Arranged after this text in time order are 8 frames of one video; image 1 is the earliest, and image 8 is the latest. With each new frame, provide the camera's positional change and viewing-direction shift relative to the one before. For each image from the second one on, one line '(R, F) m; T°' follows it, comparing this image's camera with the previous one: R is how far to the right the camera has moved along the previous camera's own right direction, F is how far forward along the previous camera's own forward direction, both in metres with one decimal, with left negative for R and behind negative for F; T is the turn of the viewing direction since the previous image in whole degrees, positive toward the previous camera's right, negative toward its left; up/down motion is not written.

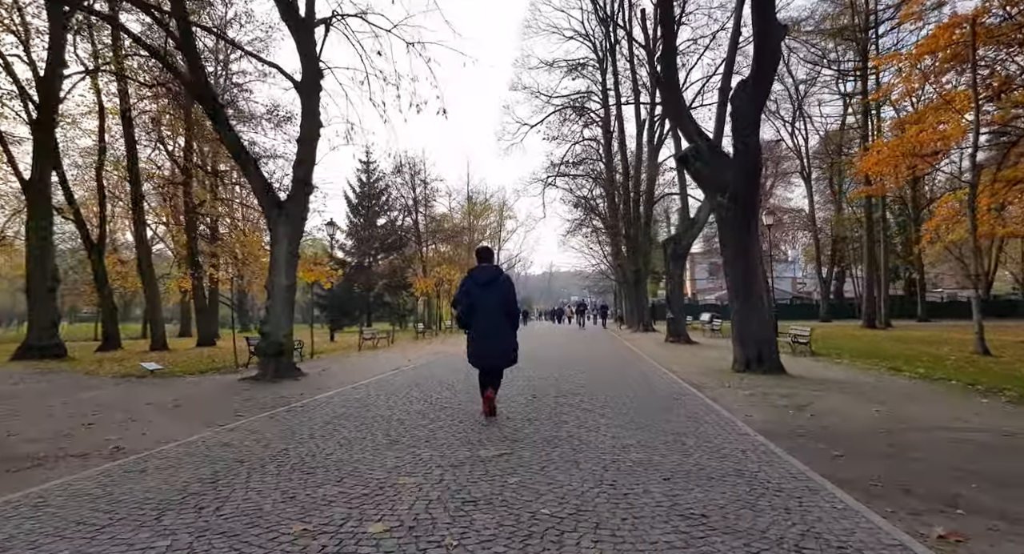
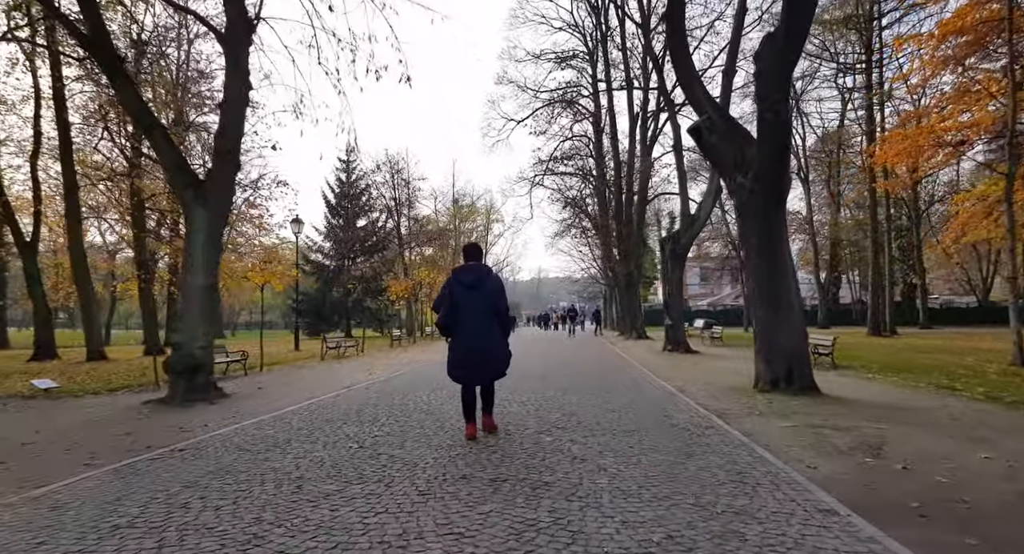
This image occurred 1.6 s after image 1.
(+0.3, +2.2) m; +1°
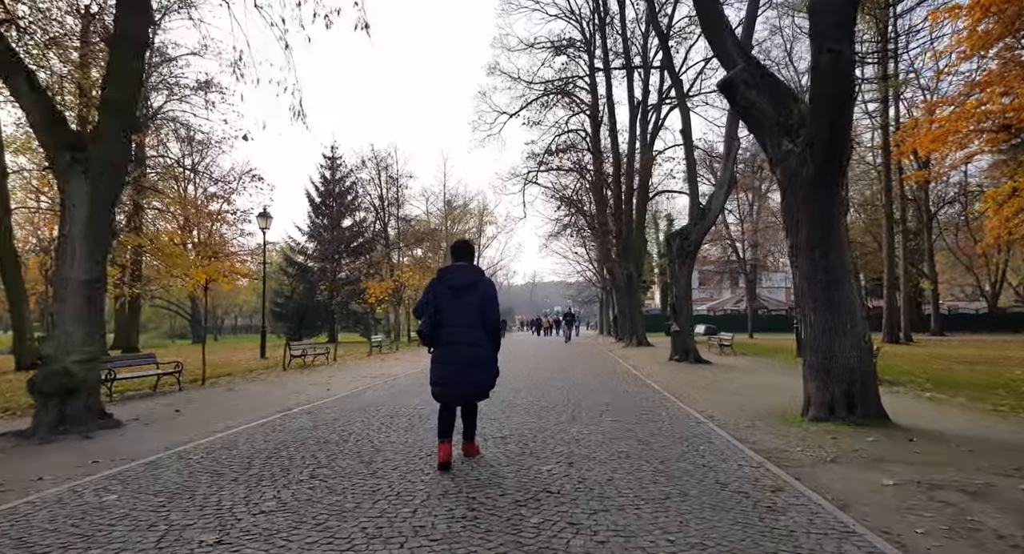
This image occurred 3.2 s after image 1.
(+0.2, +2.2) m; +1°
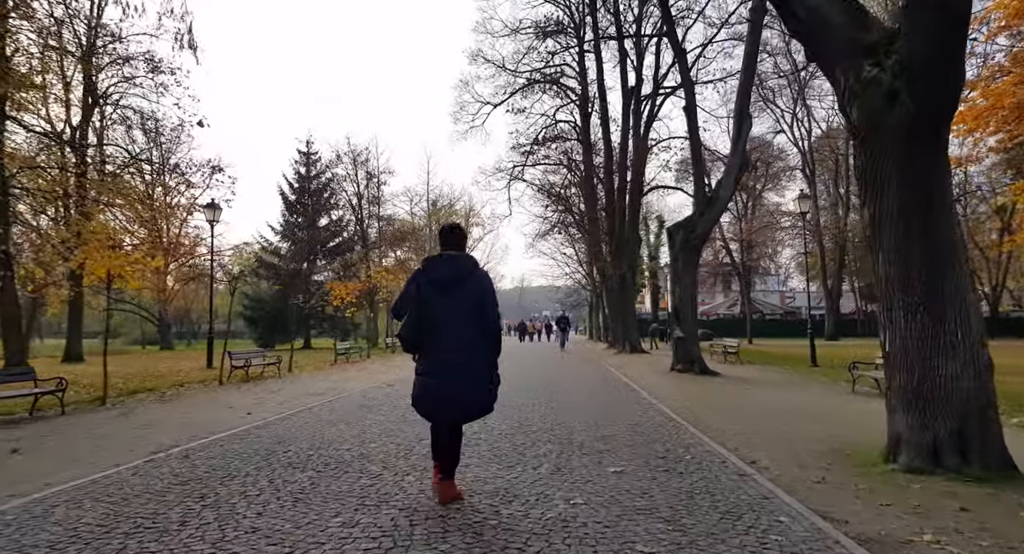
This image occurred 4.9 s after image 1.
(+0.3, +2.4) m; +1°
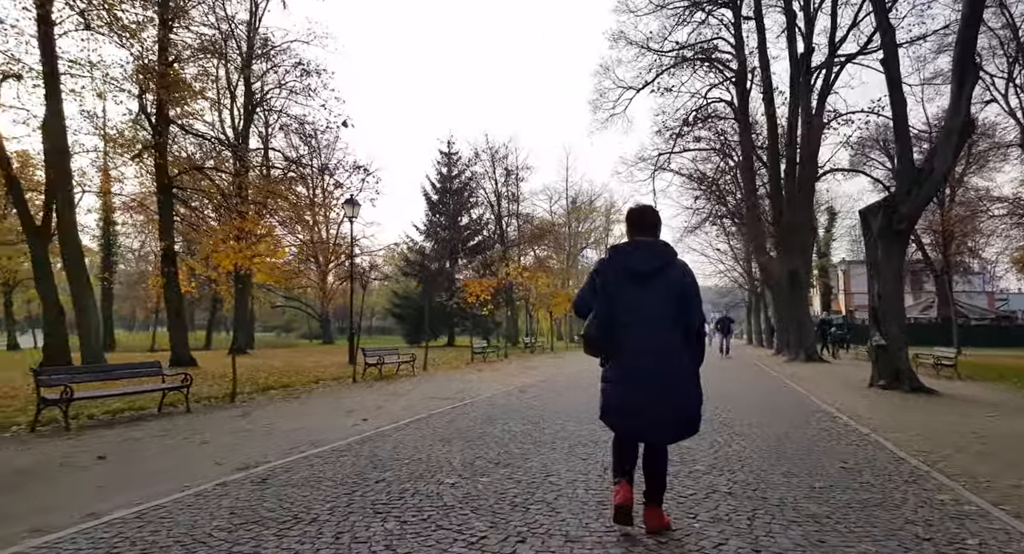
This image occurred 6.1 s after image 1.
(-0.2, +1.8) m; -14°
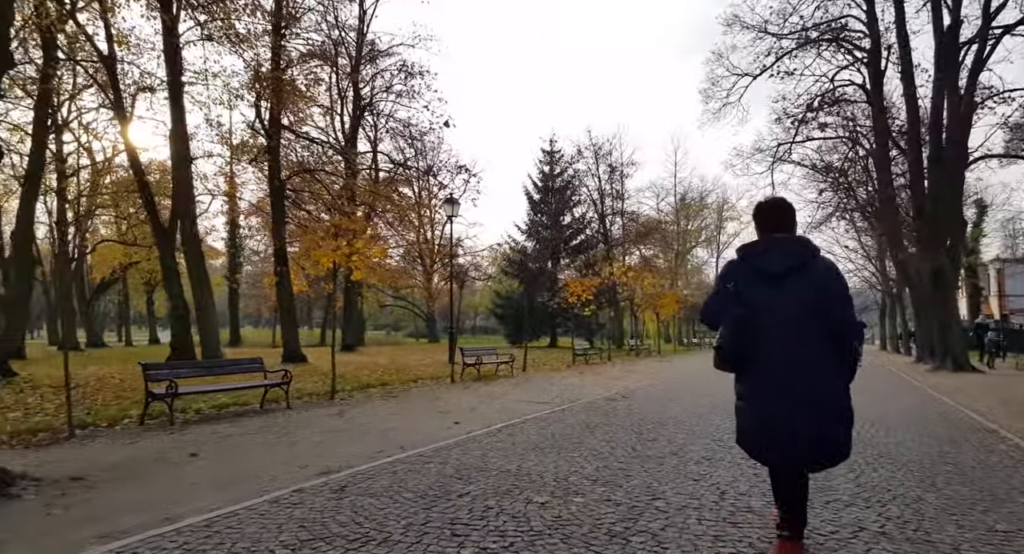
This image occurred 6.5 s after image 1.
(+0.1, +0.6) m; -11°
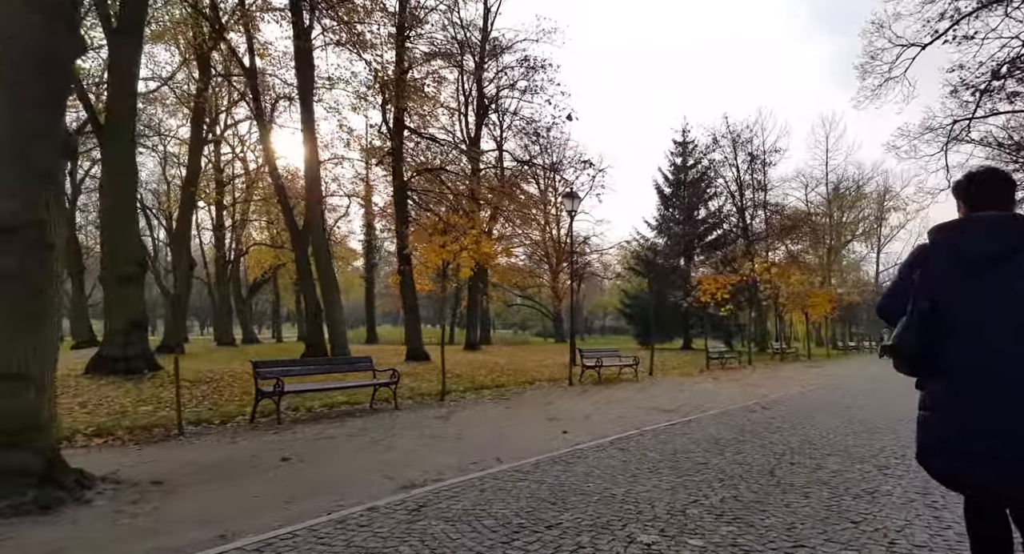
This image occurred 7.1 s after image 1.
(+0.2, +0.7) m; -13°
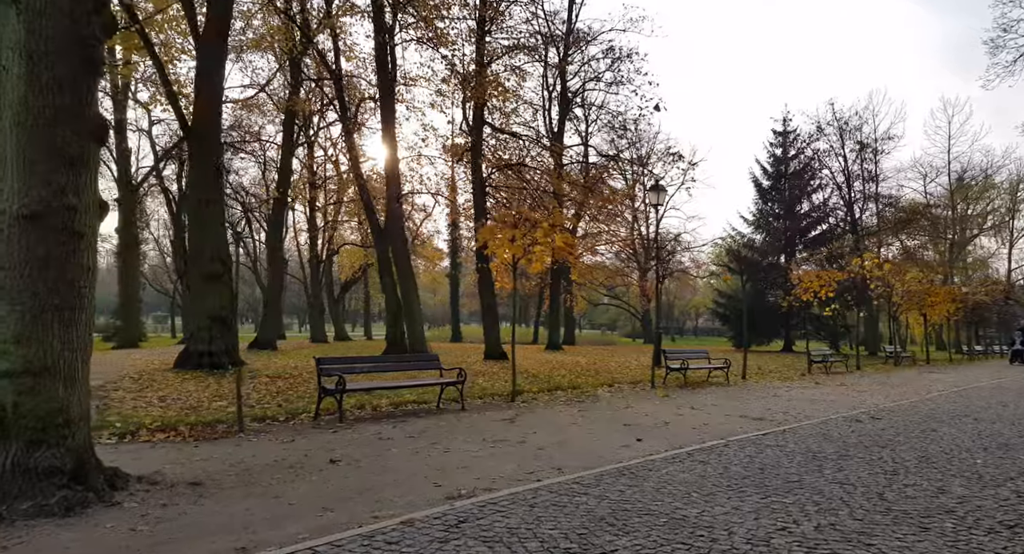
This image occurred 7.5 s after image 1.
(+0.2, +0.4) m; -9°
